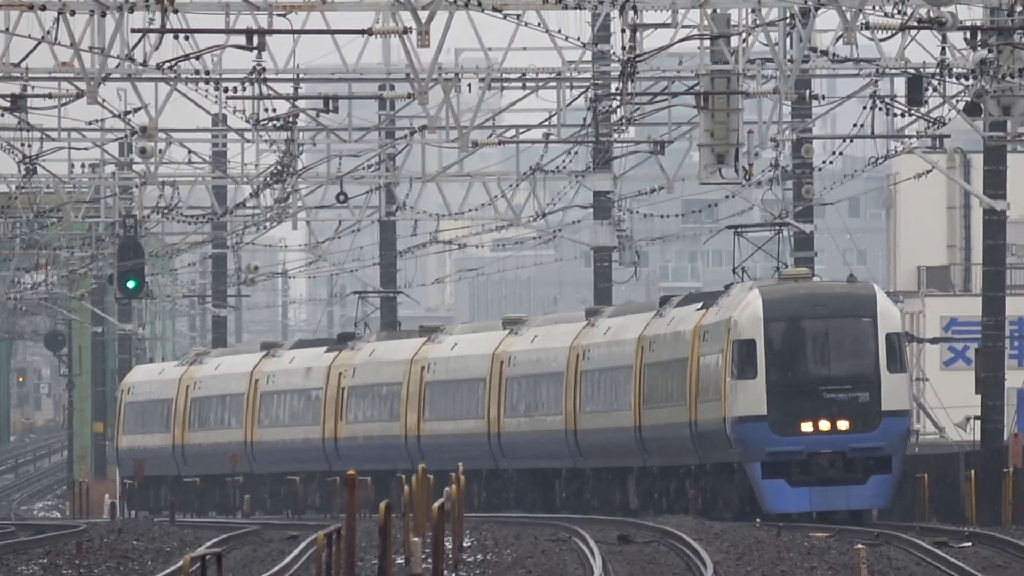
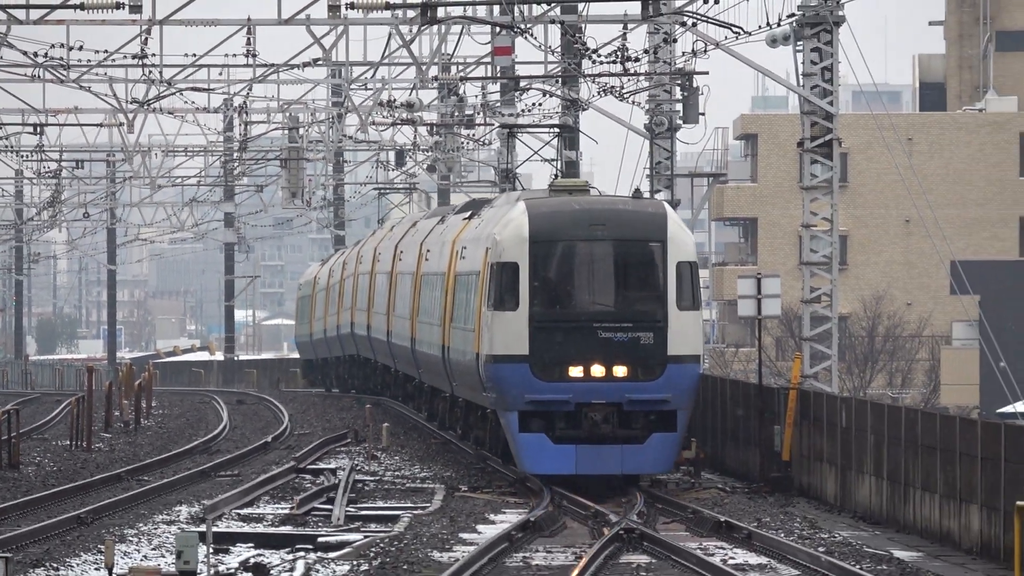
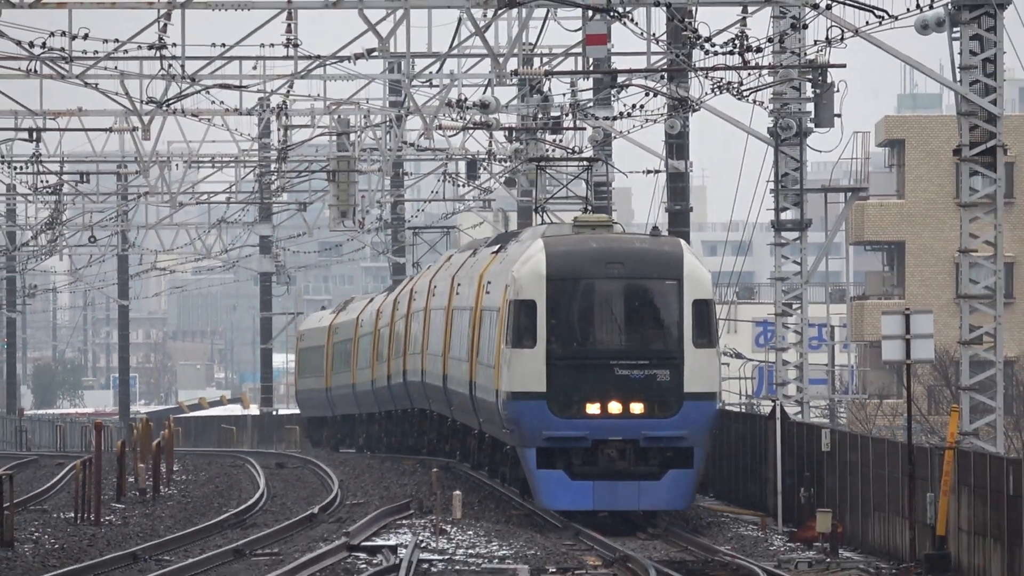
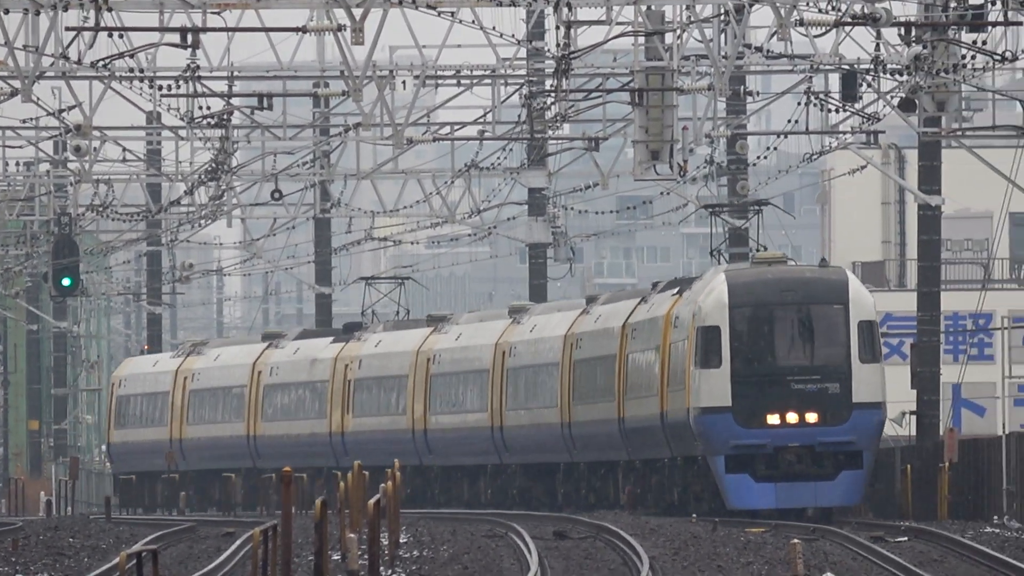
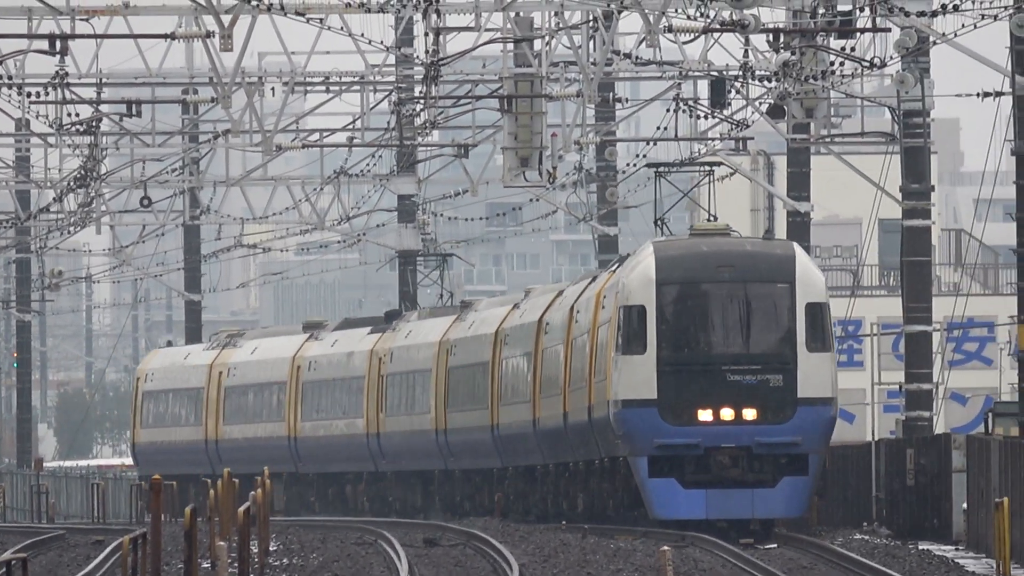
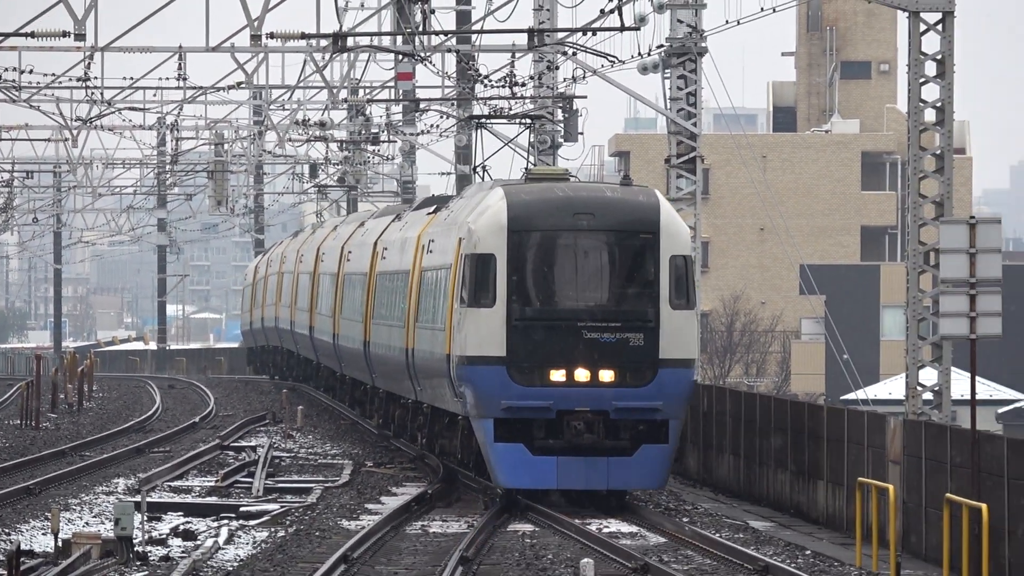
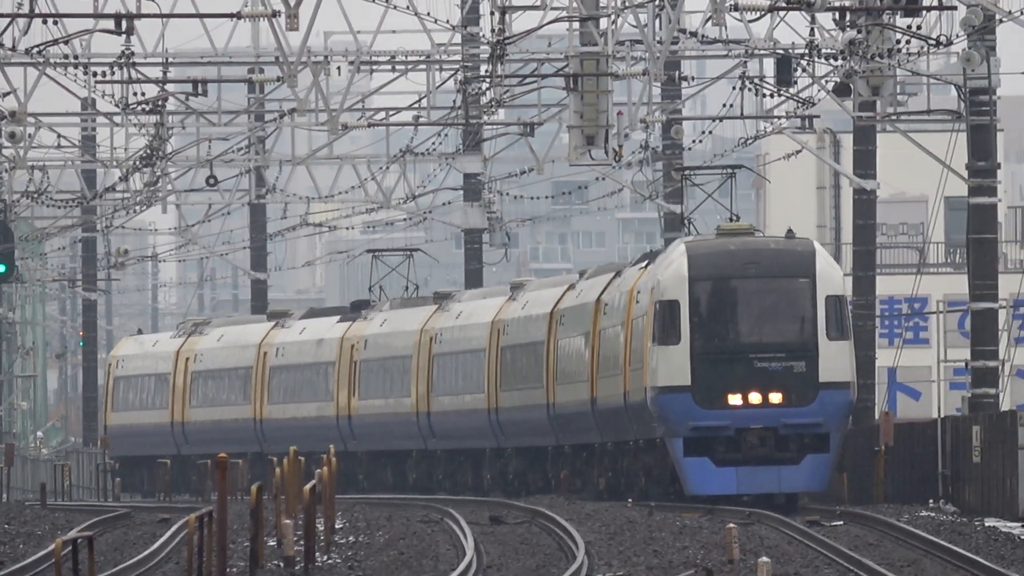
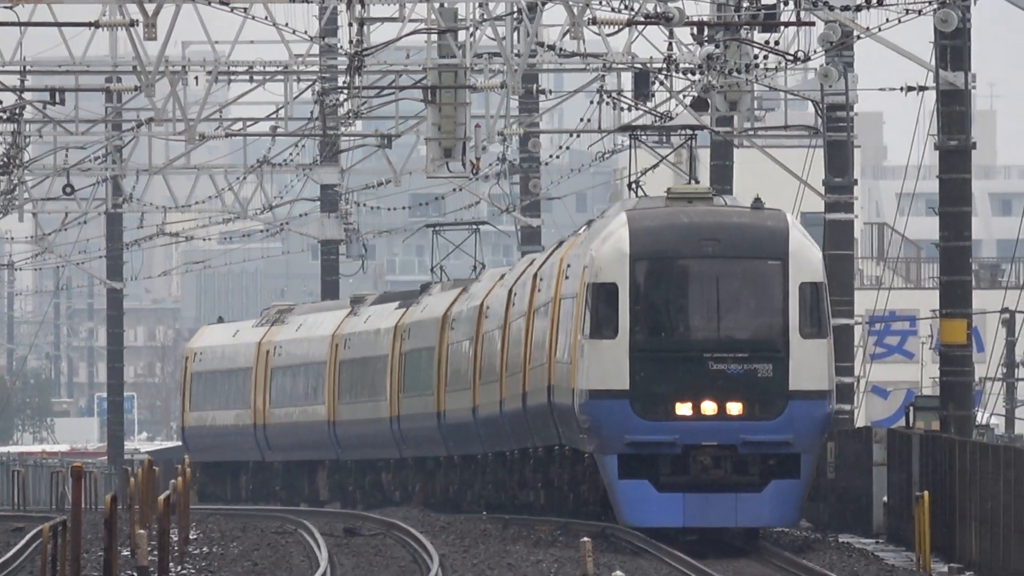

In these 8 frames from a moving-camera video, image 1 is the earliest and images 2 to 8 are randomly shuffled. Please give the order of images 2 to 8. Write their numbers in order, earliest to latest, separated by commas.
4, 7, 5, 8, 3, 2, 6
